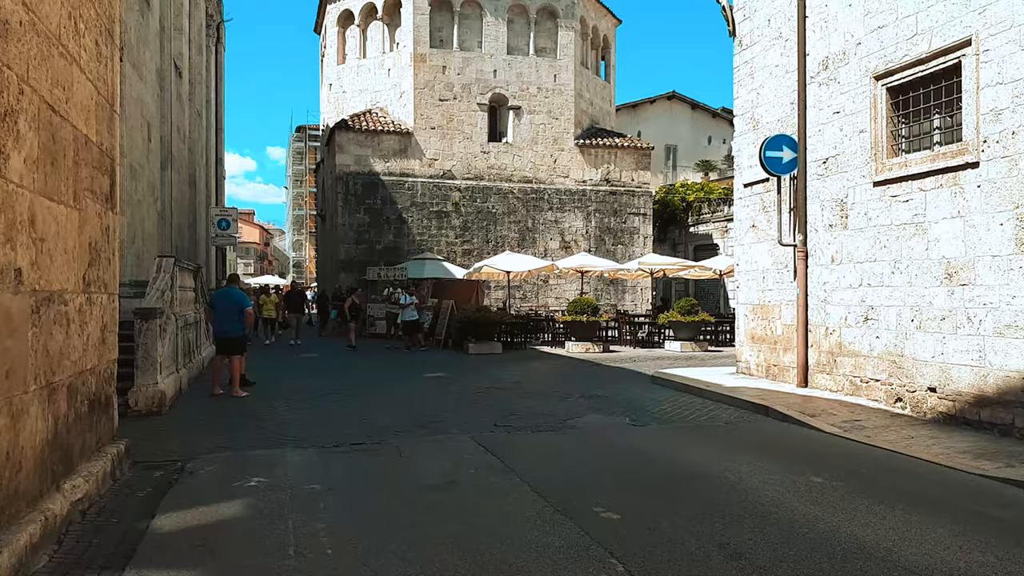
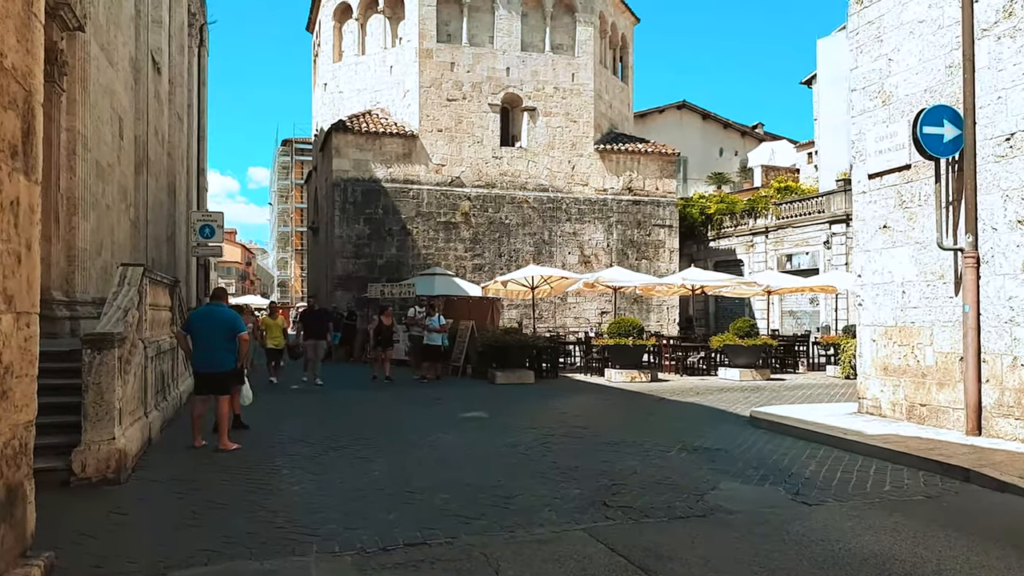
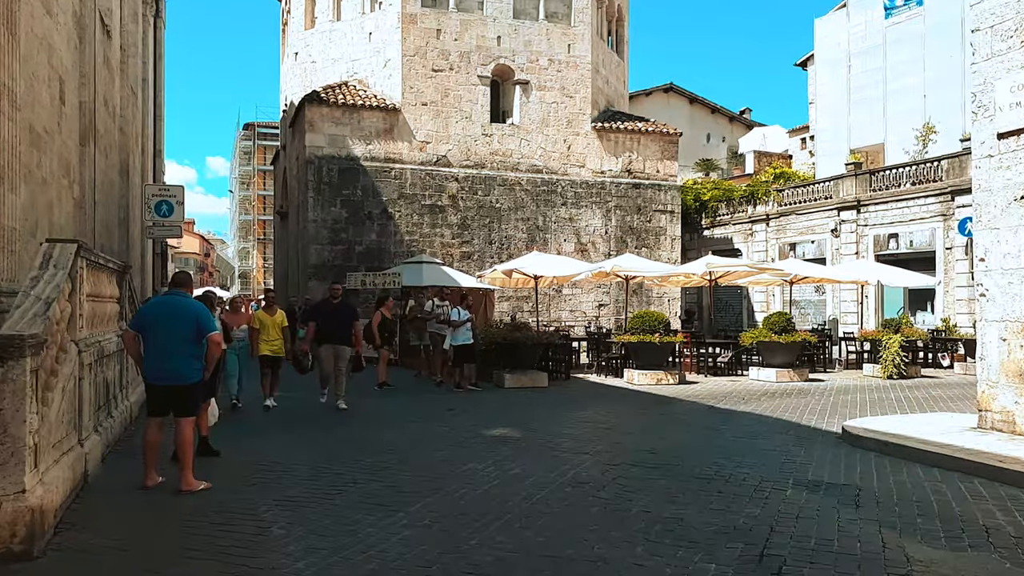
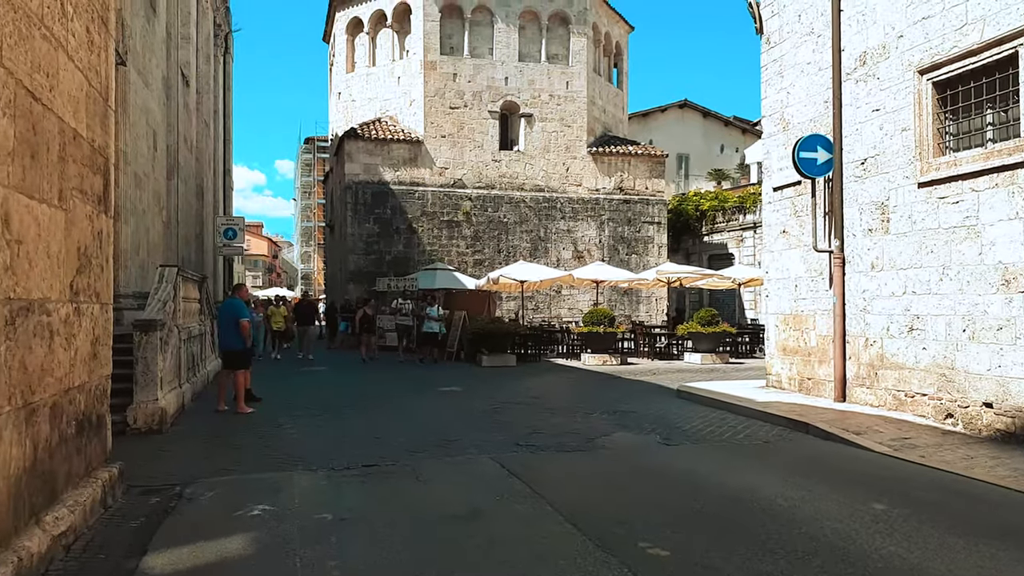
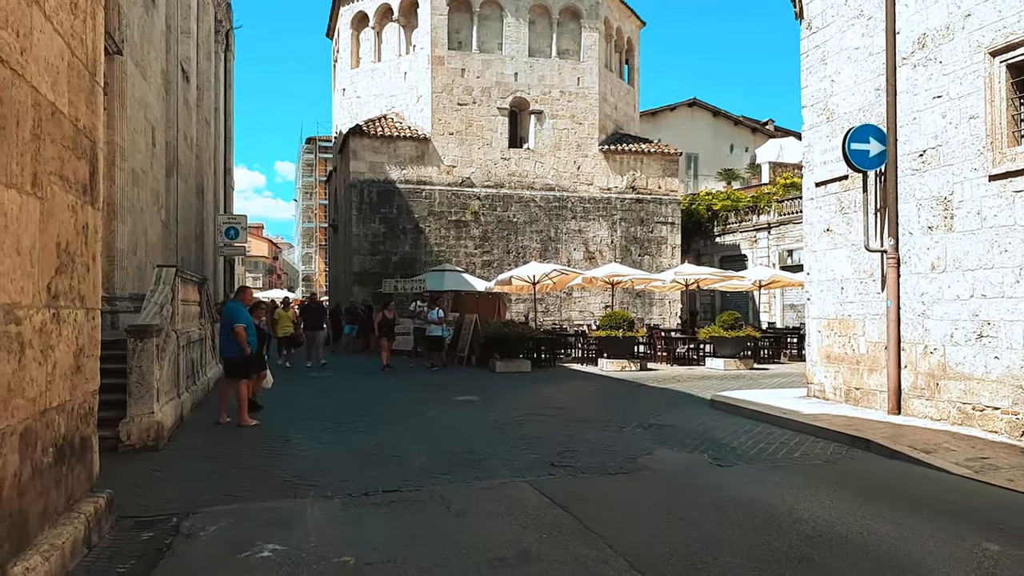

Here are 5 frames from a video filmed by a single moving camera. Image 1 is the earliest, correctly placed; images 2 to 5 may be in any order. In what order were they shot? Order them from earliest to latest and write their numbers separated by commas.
4, 5, 2, 3
